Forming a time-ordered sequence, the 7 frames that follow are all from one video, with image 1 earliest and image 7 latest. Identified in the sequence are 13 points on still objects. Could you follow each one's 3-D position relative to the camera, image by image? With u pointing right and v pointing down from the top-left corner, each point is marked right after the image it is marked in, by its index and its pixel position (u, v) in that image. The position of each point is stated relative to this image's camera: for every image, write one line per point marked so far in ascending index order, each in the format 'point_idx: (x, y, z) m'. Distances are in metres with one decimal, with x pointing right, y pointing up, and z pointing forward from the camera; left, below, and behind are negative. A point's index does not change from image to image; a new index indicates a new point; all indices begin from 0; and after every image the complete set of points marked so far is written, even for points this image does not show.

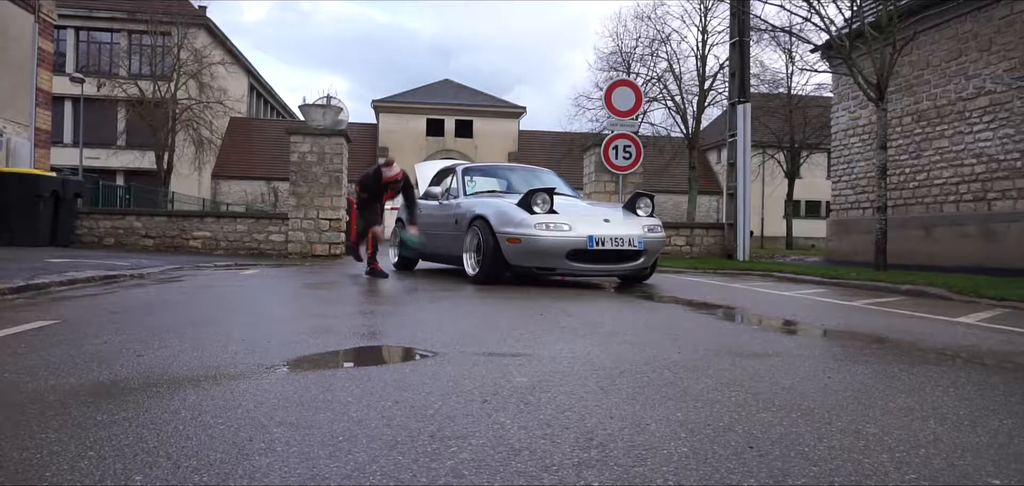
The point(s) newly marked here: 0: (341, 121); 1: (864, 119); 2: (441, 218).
0: (-3.3, +2.3, +14.4) m
1: (+7.3, +2.6, +15.7) m
2: (-0.7, +0.3, +8.0) m
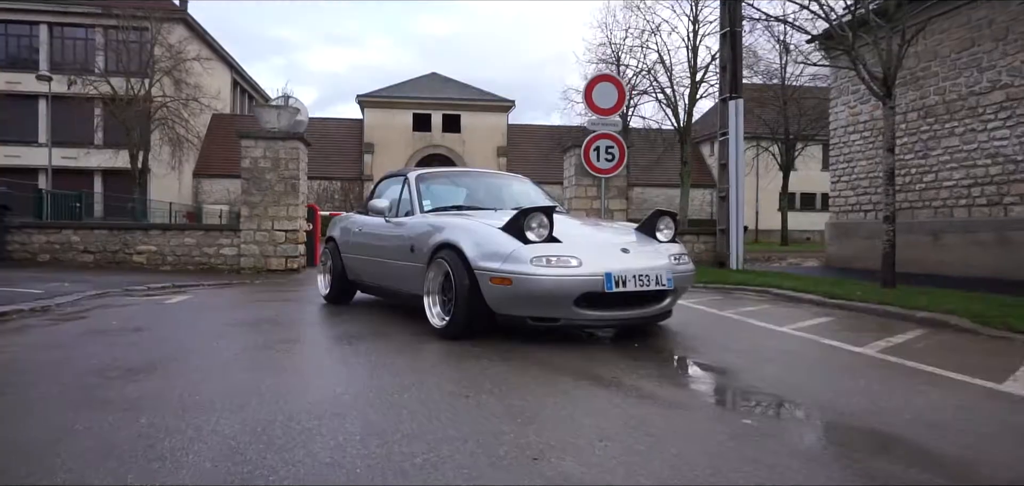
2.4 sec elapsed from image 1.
0: (-3.7, +2.1, +13.2) m
1: (+6.8, +2.5, +14.5) m
2: (-1.1, 0.0, +6.8) m
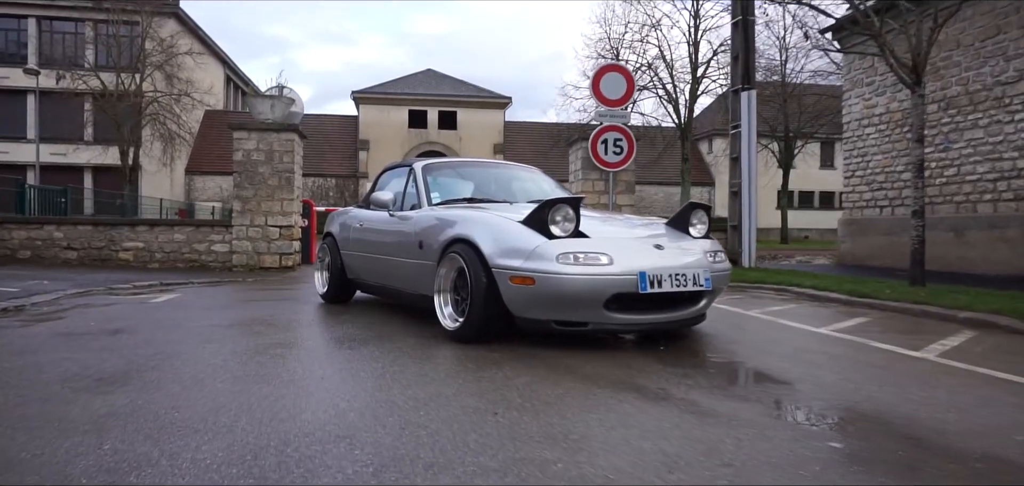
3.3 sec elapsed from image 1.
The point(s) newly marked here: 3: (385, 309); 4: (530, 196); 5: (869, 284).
0: (-3.7, +2.2, +12.7) m
1: (+6.9, +2.5, +14.0) m
2: (-1.0, 0.0, +6.3) m
3: (-1.2, -0.6, +6.9) m
4: (+0.1, +0.4, +6.5) m
5: (+4.6, -0.5, +9.7) m
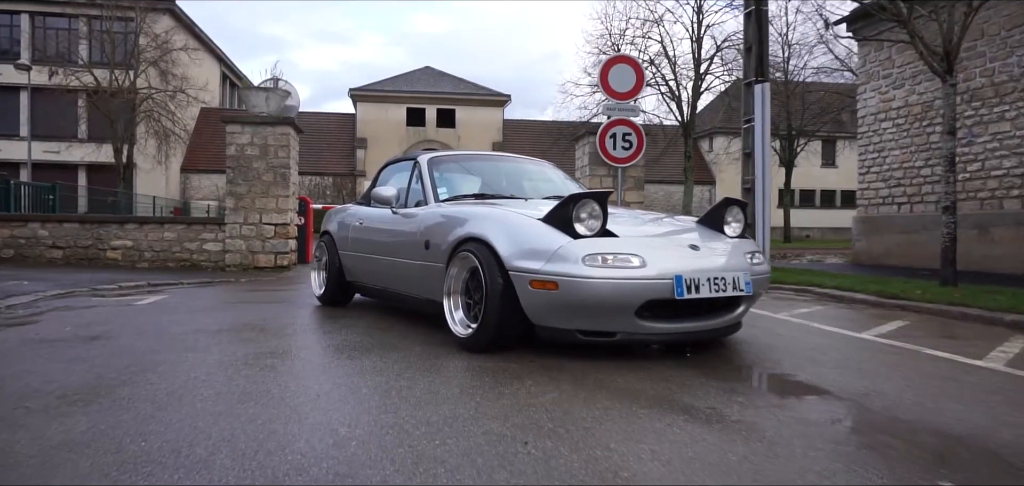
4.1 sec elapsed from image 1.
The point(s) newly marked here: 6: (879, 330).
0: (-3.6, +2.2, +12.1) m
1: (+6.9, +2.6, +13.5) m
2: (-0.9, +0.1, +5.8) m
3: (-1.1, -0.6, +6.4) m
4: (+0.2, +0.4, +6.0) m
5: (+4.7, -0.5, +9.2) m
6: (+2.9, -0.7, +6.1) m
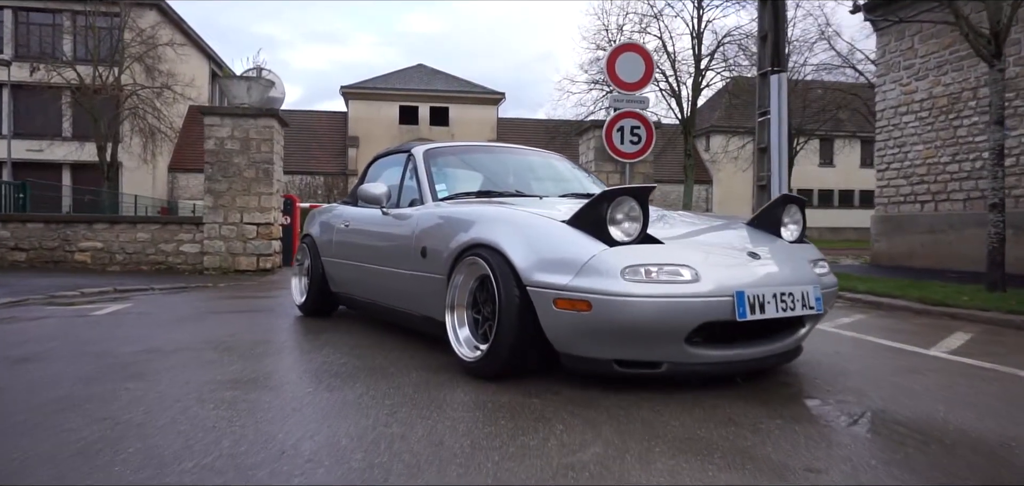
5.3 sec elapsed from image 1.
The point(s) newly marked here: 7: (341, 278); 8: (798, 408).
0: (-3.6, +2.2, +11.3) m
1: (+6.9, +2.6, +12.8) m
2: (-0.8, 0.0, +4.9) m
3: (-1.0, -0.6, +5.6) m
4: (+0.3, +0.4, +5.1) m
5: (+4.7, -0.5, +8.4) m
6: (+3.0, -0.7, +5.3) m
7: (-1.3, -0.2, +5.6) m
8: (+1.2, -0.7, +3.3) m
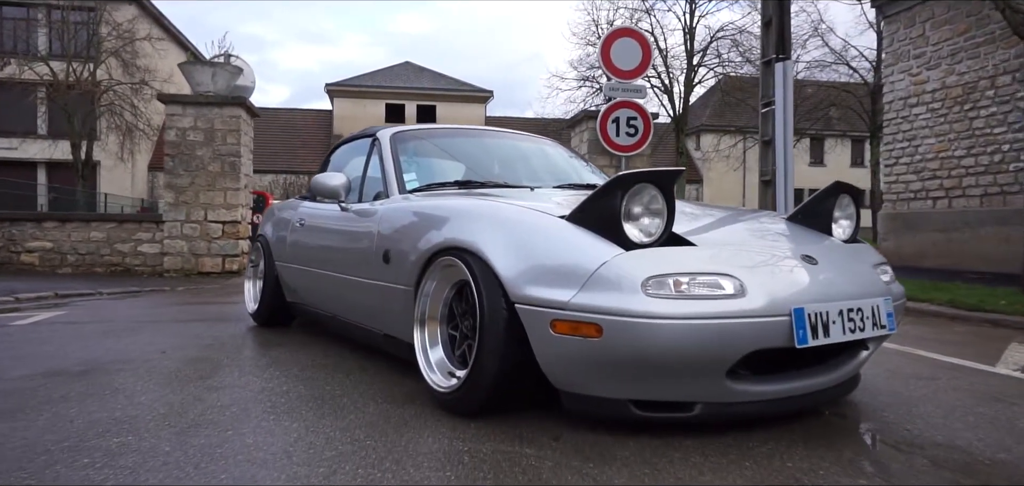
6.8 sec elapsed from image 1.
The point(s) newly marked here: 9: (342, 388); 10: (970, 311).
0: (-3.7, +2.2, +10.4) m
1: (+6.7, +2.6, +12.1) m
2: (-0.9, +0.1, +4.1) m
3: (-1.1, -0.6, +4.7) m
4: (+0.2, +0.4, +4.3) m
5: (+4.6, -0.5, +7.6) m
6: (+2.9, -0.7, +4.5) m
7: (-1.4, -0.2, +4.8) m
8: (+1.2, -0.7, +2.4) m
9: (-0.8, -0.6, +3.3) m
10: (+4.0, -0.6, +6.6) m
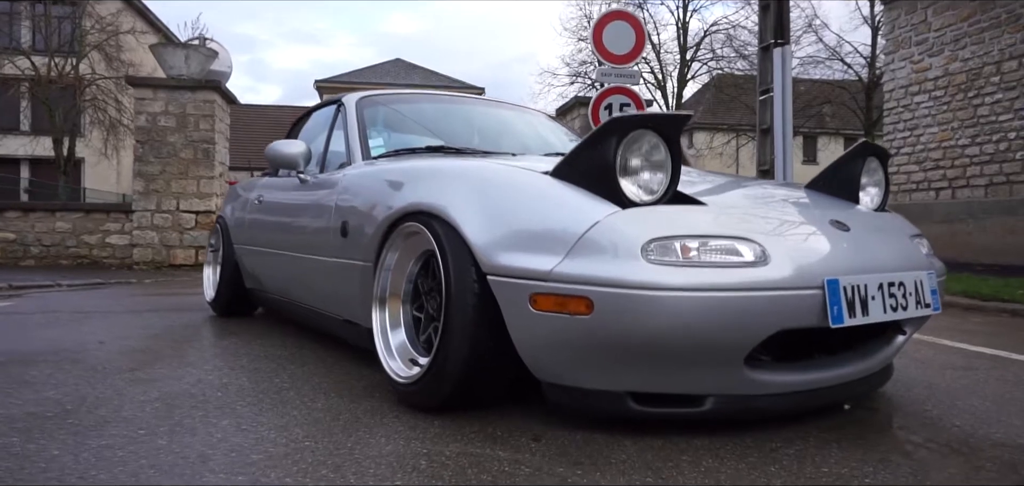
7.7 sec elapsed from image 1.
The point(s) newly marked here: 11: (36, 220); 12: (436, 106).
0: (-3.9, +2.3, +9.9) m
1: (+6.6, +2.7, +11.7) m
2: (-1.0, +0.2, +3.6) m
3: (-1.2, -0.5, +4.2) m
4: (+0.1, +0.5, +3.9) m
5: (+4.4, -0.4, +7.2) m
6: (+2.8, -0.6, +4.1) m
7: (-1.5, -0.1, +4.3) m
8: (+1.1, -0.6, +2.0) m
9: (-0.8, -0.5, +2.9) m
10: (+3.9, -0.5, +6.2) m
11: (-6.0, +0.3, +9.6) m
12: (-0.4, +0.8, +4.1) m
